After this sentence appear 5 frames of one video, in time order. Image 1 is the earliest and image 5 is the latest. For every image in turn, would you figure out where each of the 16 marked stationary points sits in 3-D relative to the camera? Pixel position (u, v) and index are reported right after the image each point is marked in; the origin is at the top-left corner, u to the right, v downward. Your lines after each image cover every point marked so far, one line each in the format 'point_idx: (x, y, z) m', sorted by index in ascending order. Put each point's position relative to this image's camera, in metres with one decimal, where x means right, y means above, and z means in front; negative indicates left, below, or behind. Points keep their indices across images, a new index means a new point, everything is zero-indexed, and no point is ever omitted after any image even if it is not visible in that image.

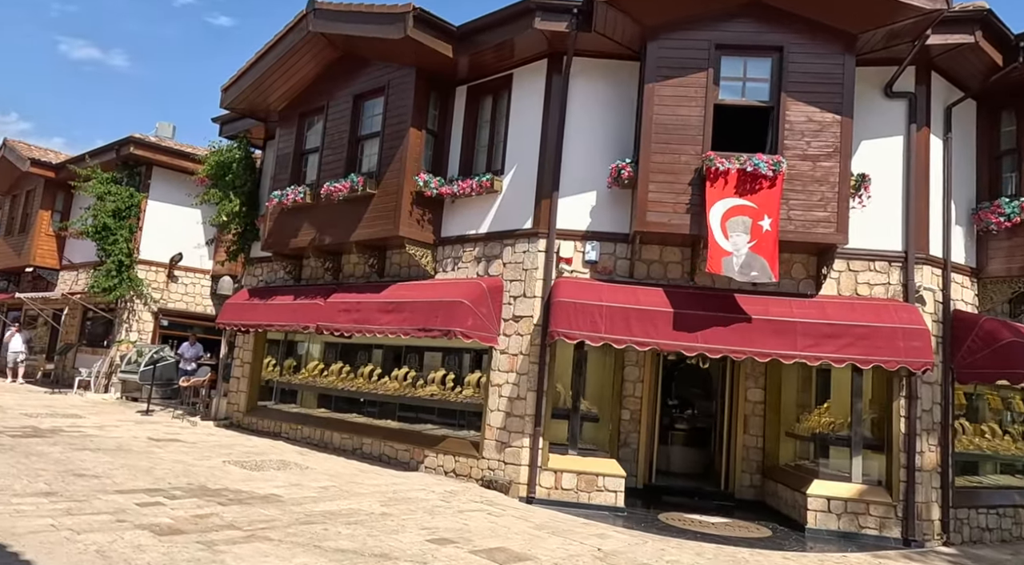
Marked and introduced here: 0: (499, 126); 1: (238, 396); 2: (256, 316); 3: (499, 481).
0: (-0.2, +2.4, +11.7) m
1: (-5.9, -2.5, +16.8) m
2: (-4.8, -0.6, +14.7) m
3: (-0.2, -2.6, +10.1) m
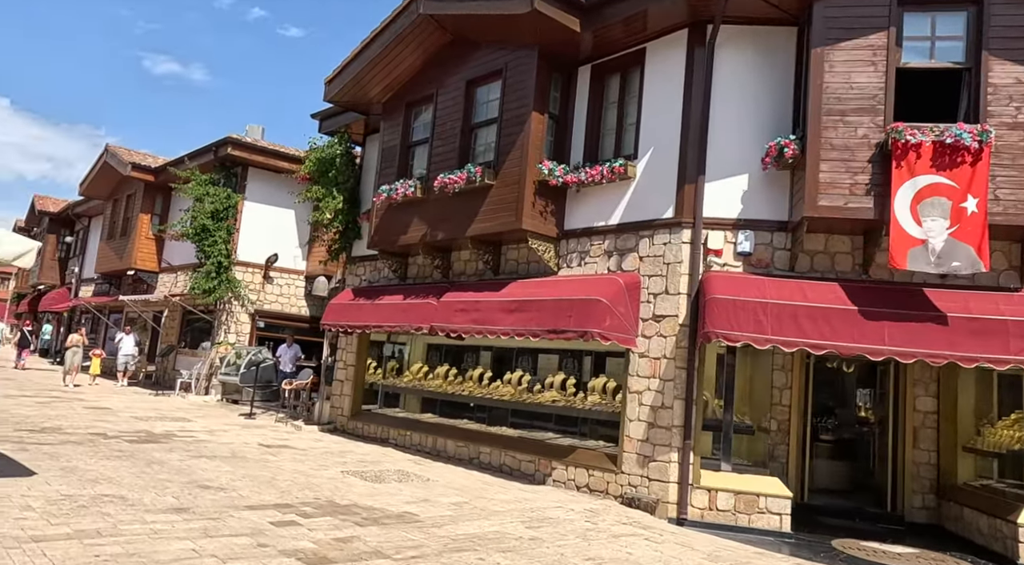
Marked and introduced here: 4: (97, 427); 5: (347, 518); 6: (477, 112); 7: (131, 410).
0: (+1.6, +2.4, +10.7) m
1: (-3.6, -2.5, +16.3) m
2: (-2.7, -0.6, +14.1) m
3: (+1.5, -2.5, +9.0) m
4: (-7.1, -2.5, +13.4) m
5: (-1.5, -2.2, +7.3) m
6: (-0.6, +2.7, +12.5) m
7: (-8.2, -2.8, +16.8) m
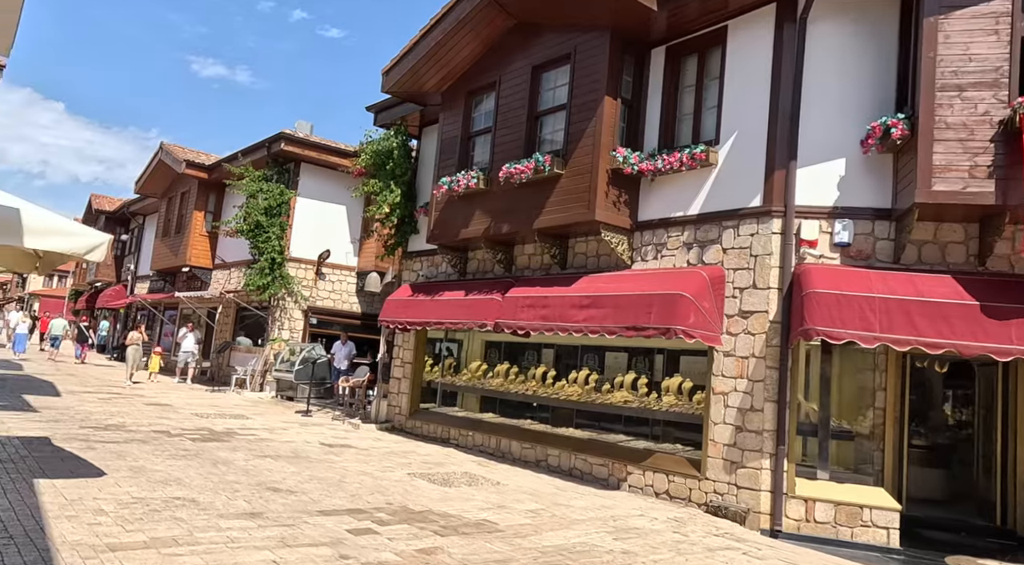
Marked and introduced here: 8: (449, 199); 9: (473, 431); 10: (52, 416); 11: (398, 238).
0: (+2.6, +2.5, +10.1) m
1: (-2.3, -2.4, +16.0) m
2: (-1.6, -0.5, +13.7) m
3: (+2.4, -2.4, +8.4) m
4: (-6.0, -2.4, +13.2) m
5: (-0.8, -2.1, +6.9) m
6: (+0.5, +2.8, +12.0) m
7: (-6.9, -2.7, +16.7) m
8: (-1.1, +1.5, +13.4) m
9: (-0.7, -2.7, +13.8) m
10: (-8.0, -2.3, +13.6) m
11: (-2.3, +0.9, +16.0) m
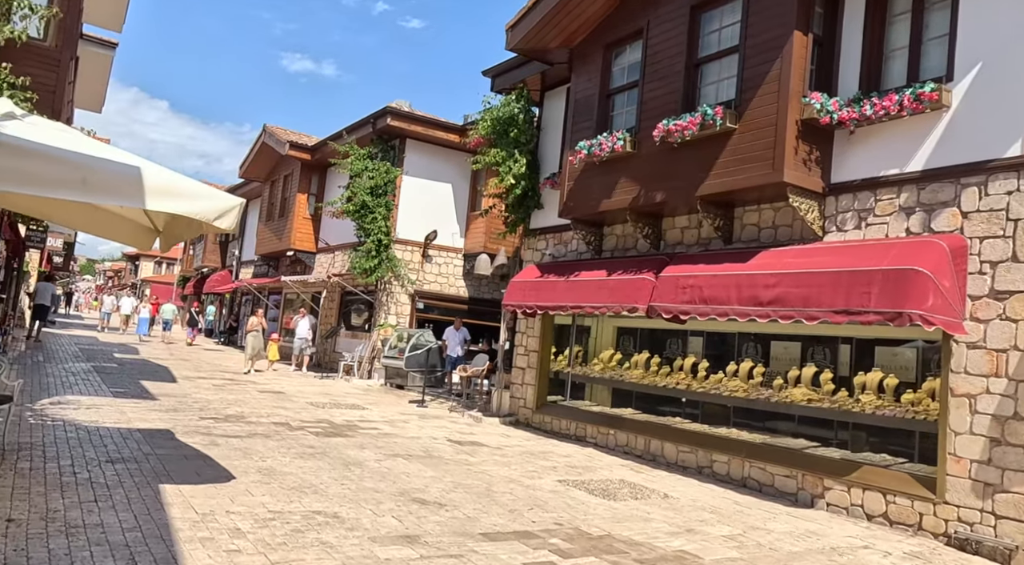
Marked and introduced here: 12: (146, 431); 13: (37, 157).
0: (+4.4, +2.8, +8.1) m
1: (+0.2, -2.0, +14.6) m
2: (+0.7, -0.2, +12.2) m
3: (+4.0, -2.2, +6.6) m
4: (-3.7, -2.1, +12.3) m
5: (+0.7, -1.9, +5.4) m
6: (+2.5, +3.1, +10.2) m
7: (-4.3, -2.3, +15.9) m
8: (+1.1, +1.8, +11.9) m
9: (+1.6, -2.3, +12.3) m
10: (-5.7, -2.0, +12.9) m
11: (+0.2, +1.3, +14.5) m
12: (-4.7, -1.9, +9.9) m
13: (-3.2, +0.9, +5.3) m
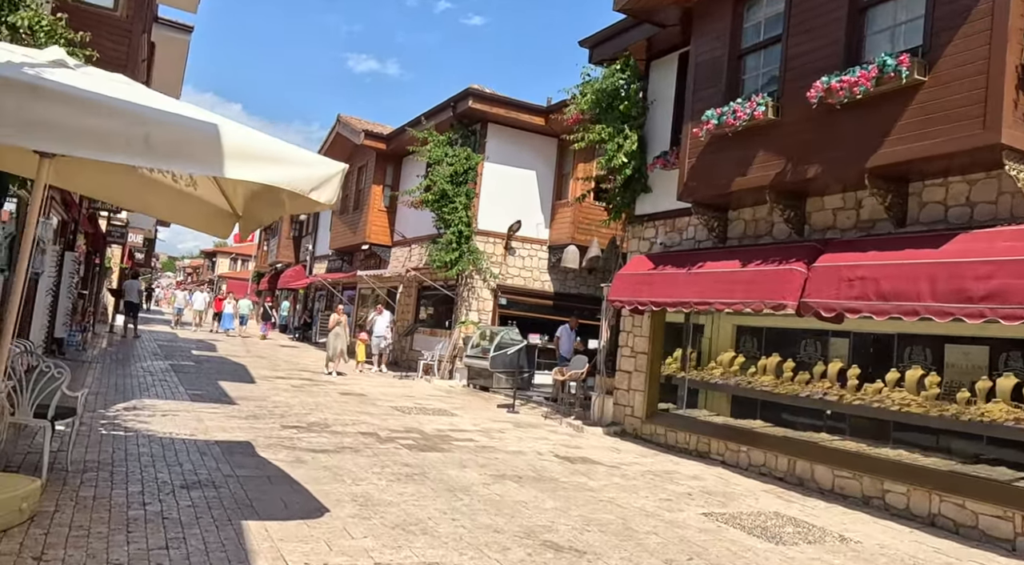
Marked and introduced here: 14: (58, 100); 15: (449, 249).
0: (+5.6, +2.9, +6.2) m
1: (+2.0, -1.9, +13.0) m
2: (+2.2, -0.1, +10.6) m
3: (+5.1, -2.1, +4.7) m
4: (-2.2, -2.0, +11.1) m
5: (+1.7, -1.9, +3.8) m
6: (+3.9, +3.2, +8.5) m
7: (-2.4, -2.2, +14.7) m
8: (+2.6, +1.9, +10.2) m
9: (+3.2, -2.2, +10.6) m
10: (-4.0, -1.9, +11.8) m
11: (+1.9, +1.4, +13.0) m
12: (-3.3, -1.8, +8.7) m
13: (-2.2, +0.9, +4.1) m
14: (-2.4, +0.9, +4.0) m
15: (-1.6, +0.9, +19.7) m
